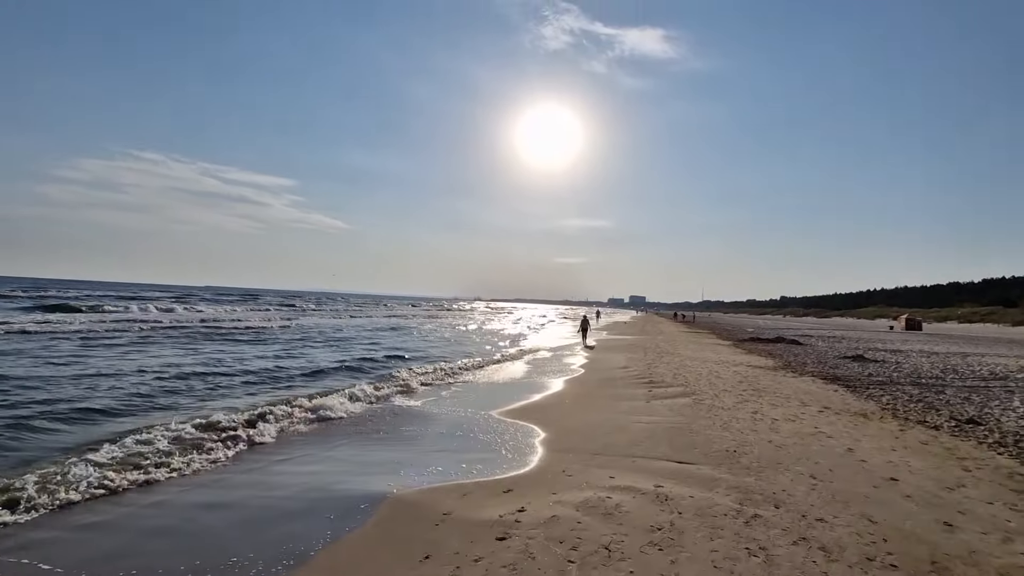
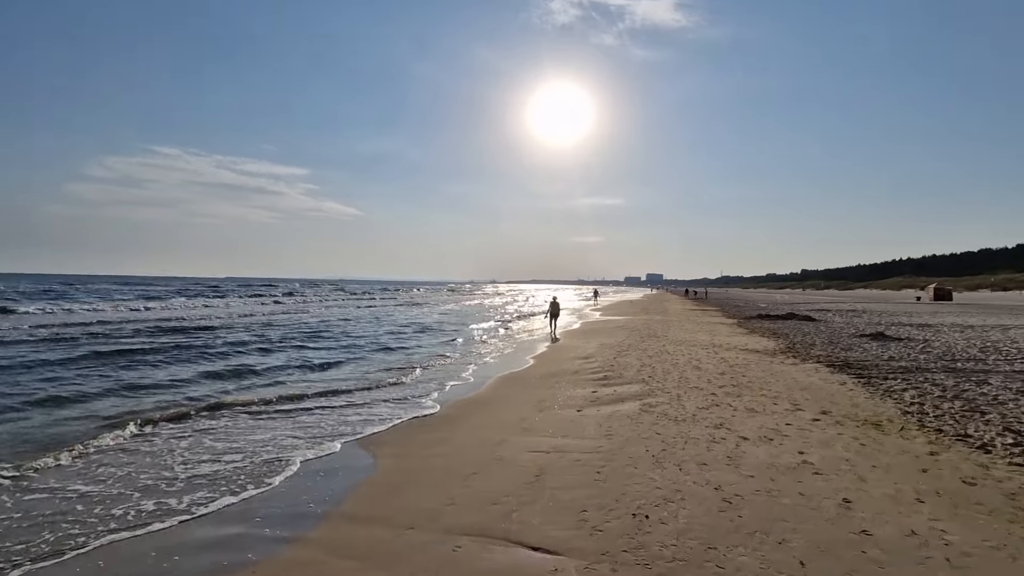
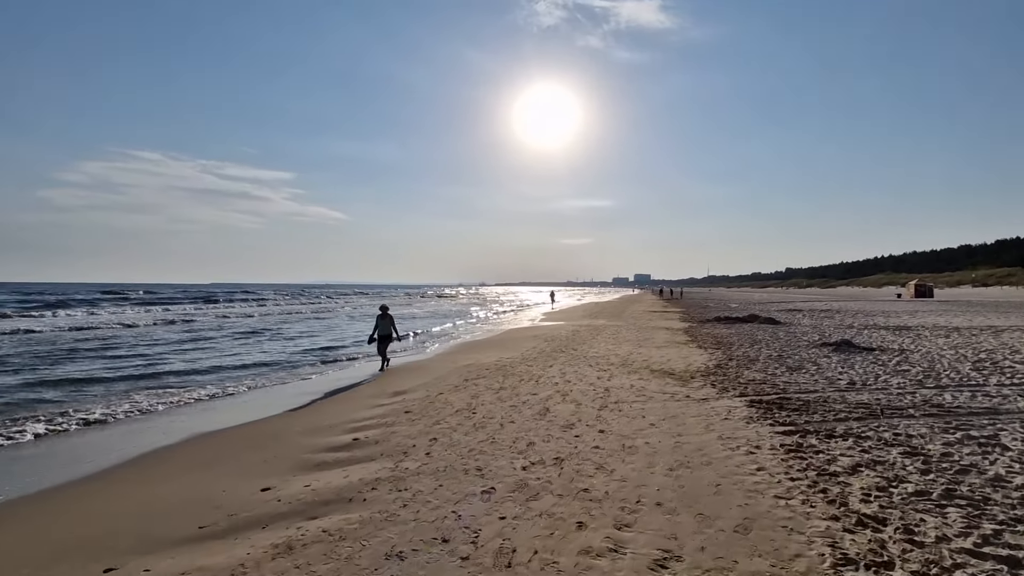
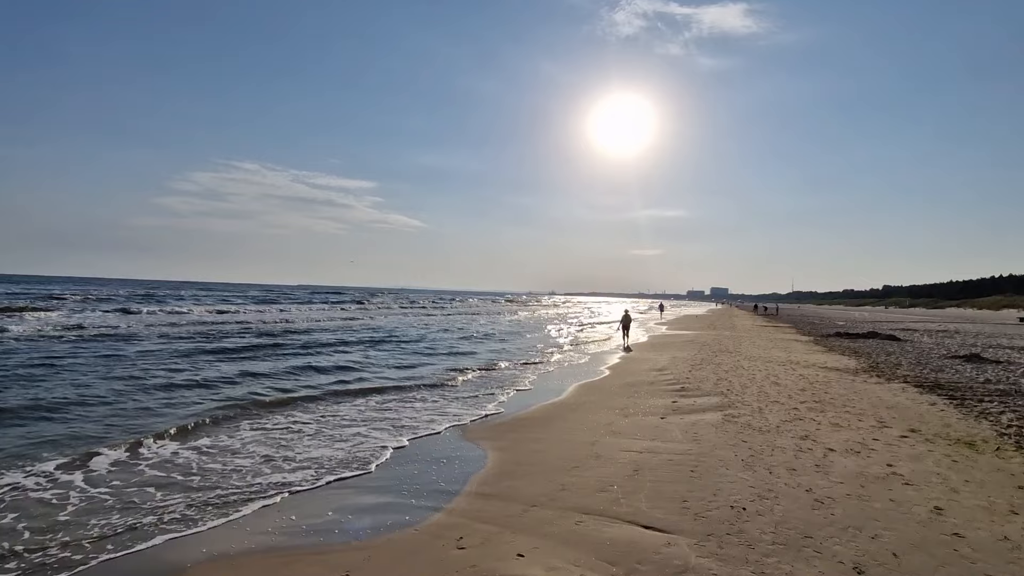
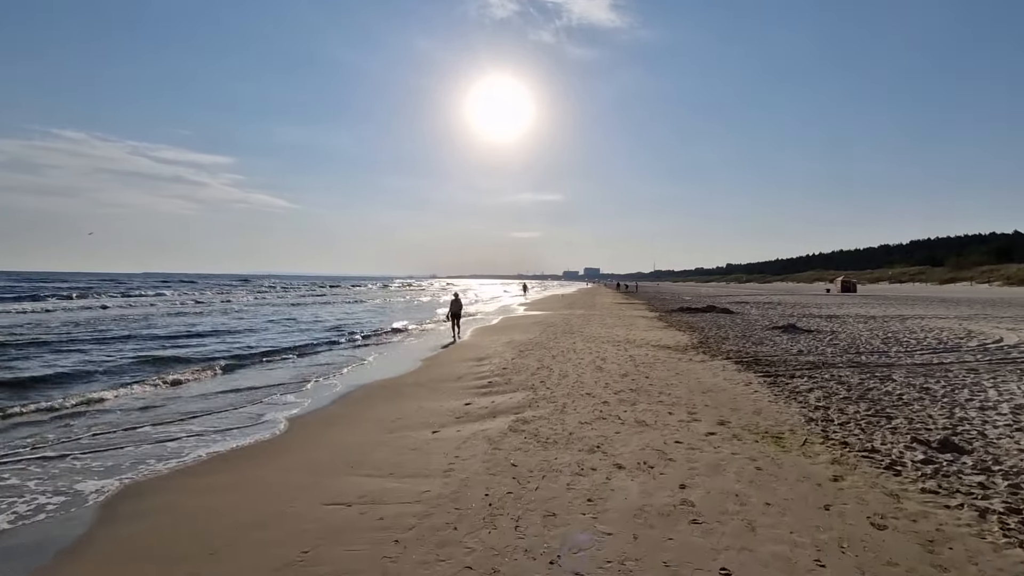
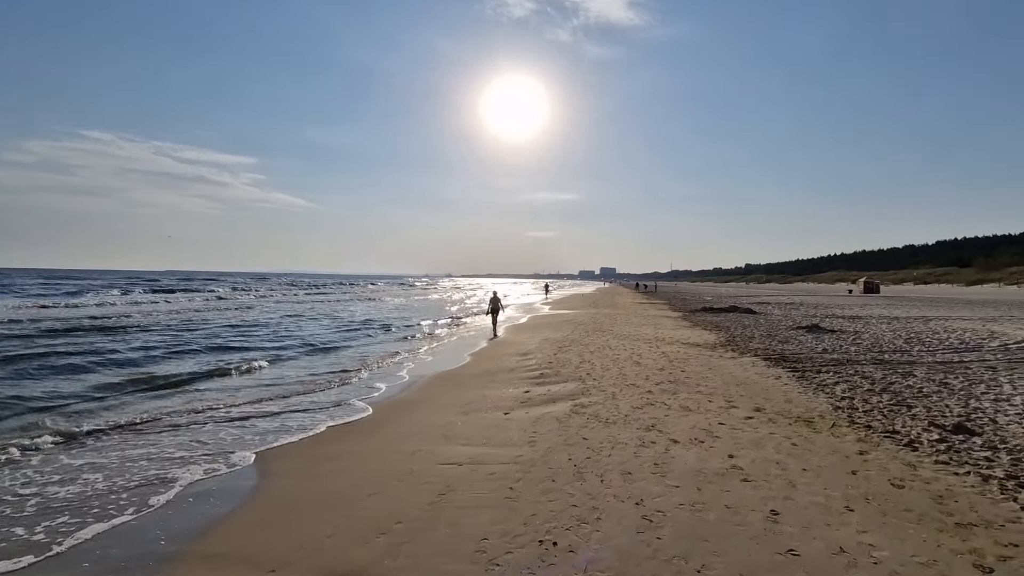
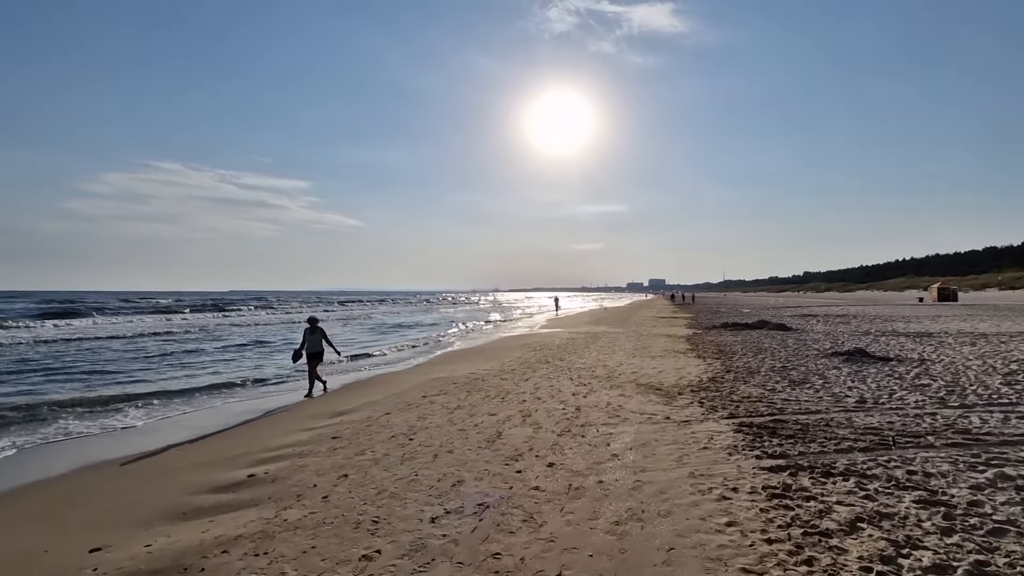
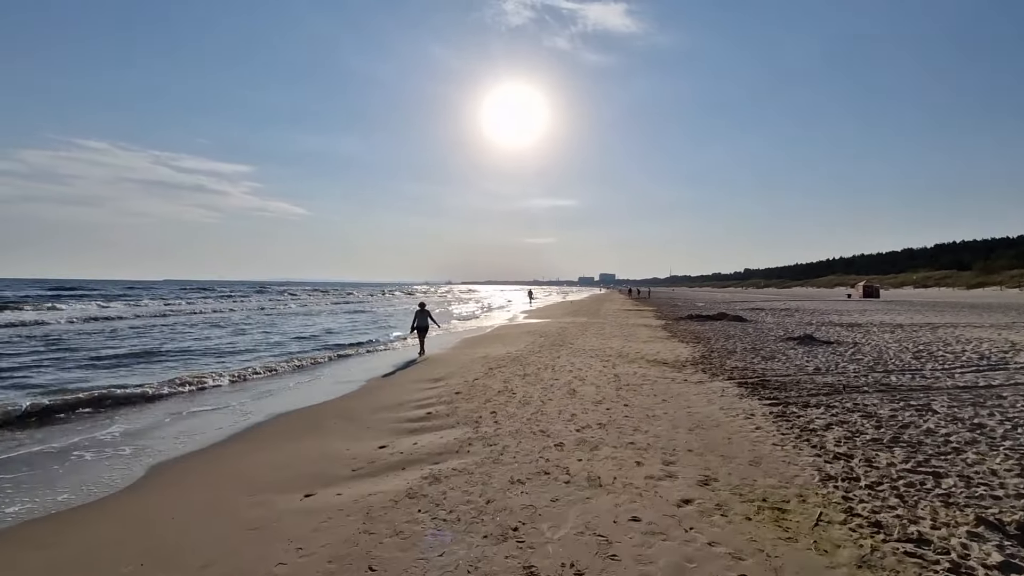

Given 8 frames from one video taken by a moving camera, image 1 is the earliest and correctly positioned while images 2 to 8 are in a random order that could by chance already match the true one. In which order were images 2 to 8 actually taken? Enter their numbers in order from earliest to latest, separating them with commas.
4, 2, 6, 5, 8, 3, 7
